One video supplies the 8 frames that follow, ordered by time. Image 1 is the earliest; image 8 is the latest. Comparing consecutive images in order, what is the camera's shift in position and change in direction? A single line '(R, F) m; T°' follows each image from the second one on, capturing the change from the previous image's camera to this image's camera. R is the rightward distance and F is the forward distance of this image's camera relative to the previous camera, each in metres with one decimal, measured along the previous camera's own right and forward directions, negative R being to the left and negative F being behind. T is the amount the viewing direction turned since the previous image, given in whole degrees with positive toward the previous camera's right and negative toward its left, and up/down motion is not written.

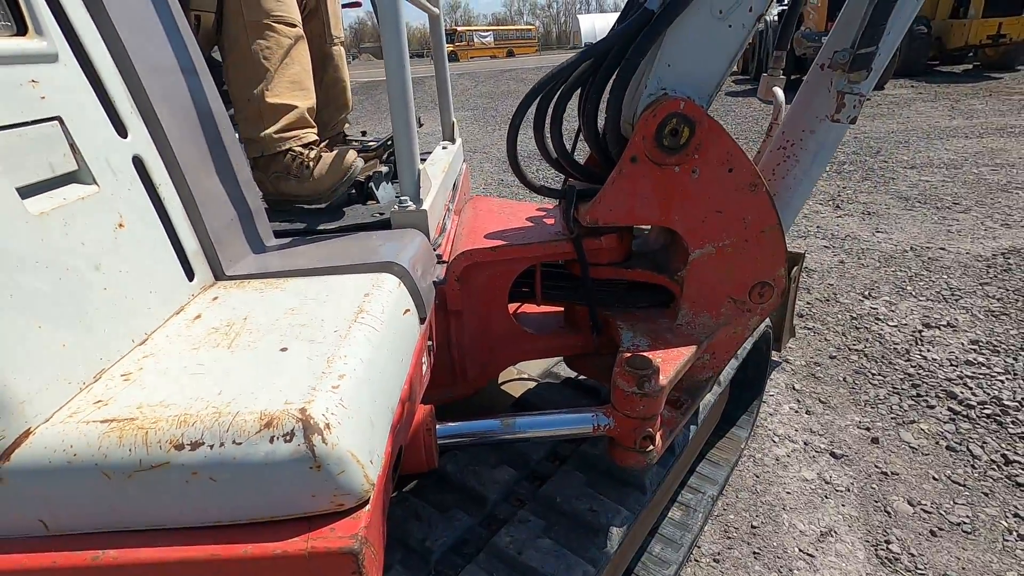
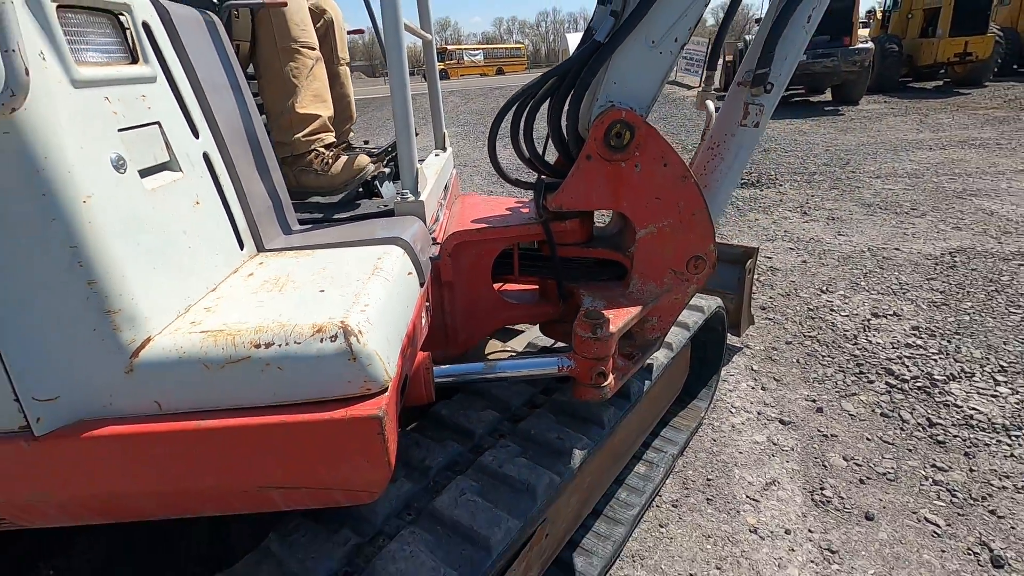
(0.0, -0.3) m; +1°
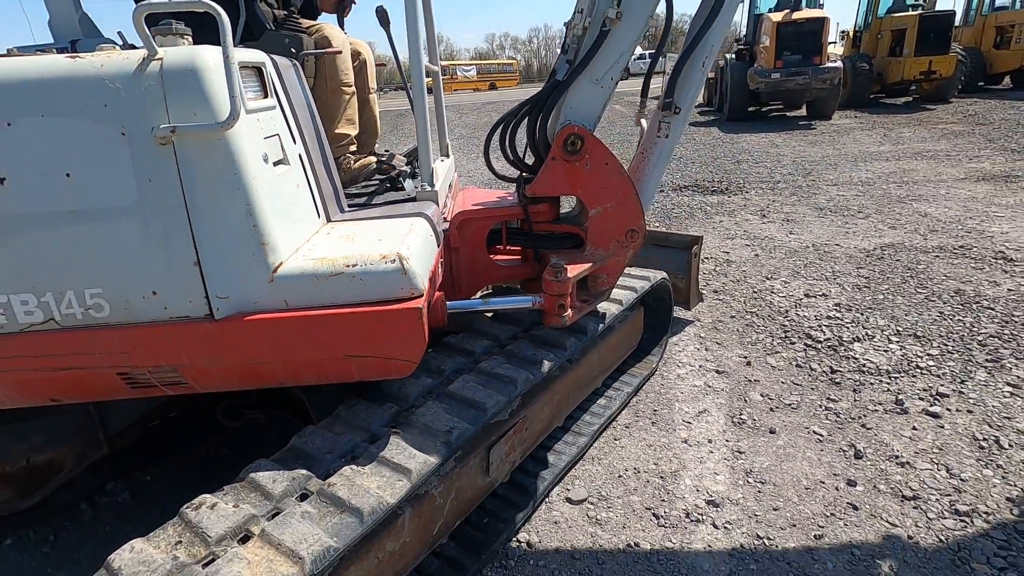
(0.0, -0.6) m; +1°
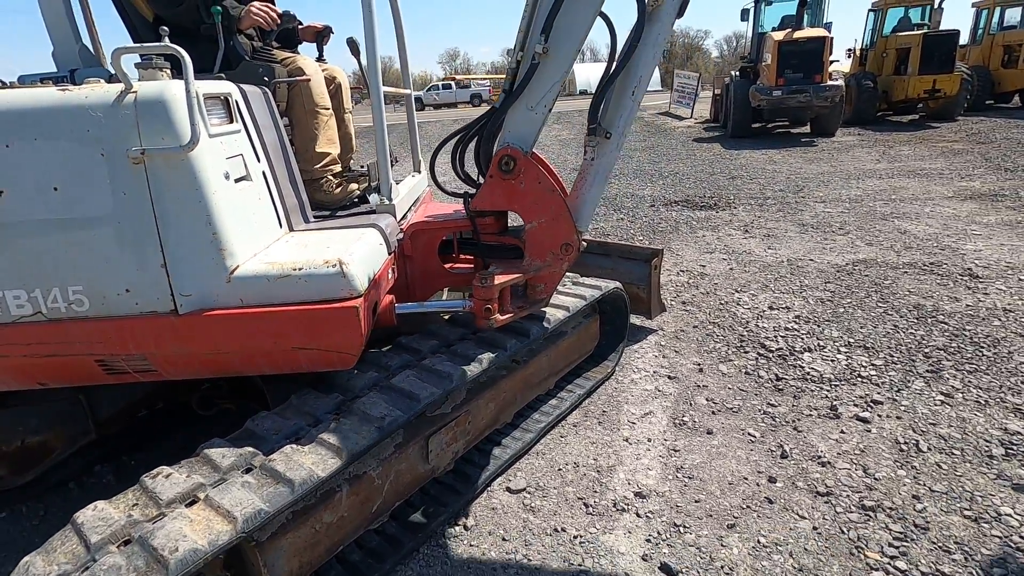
(+0.3, -0.2) m; -1°
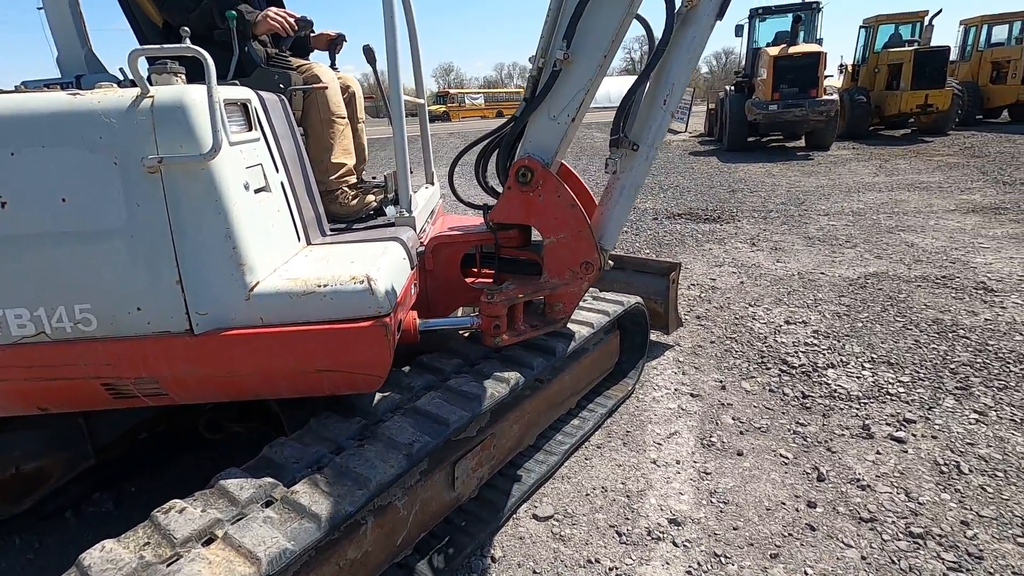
(-0.2, +0.1) m; +1°
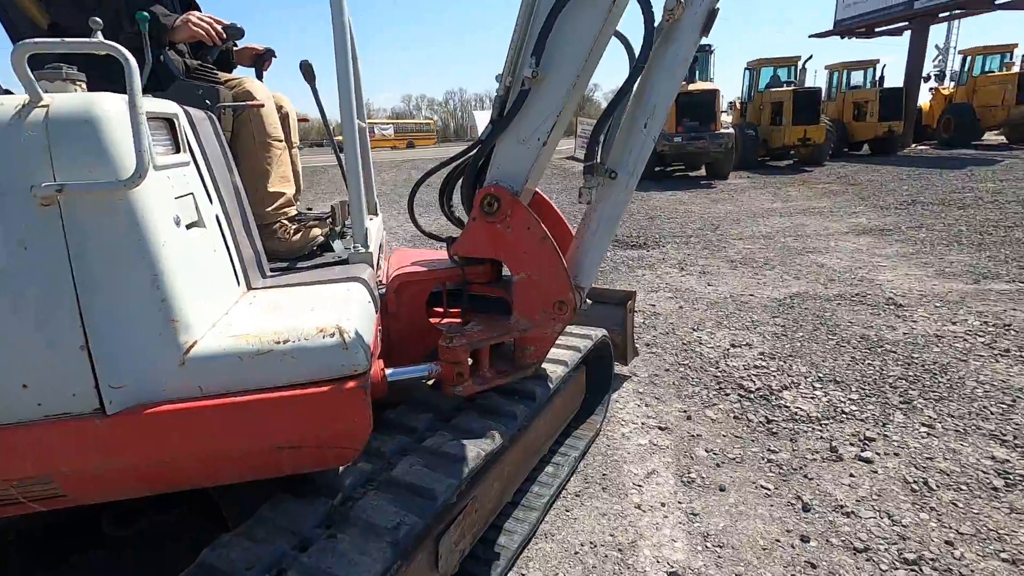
(-0.2, +0.2) m; +9°
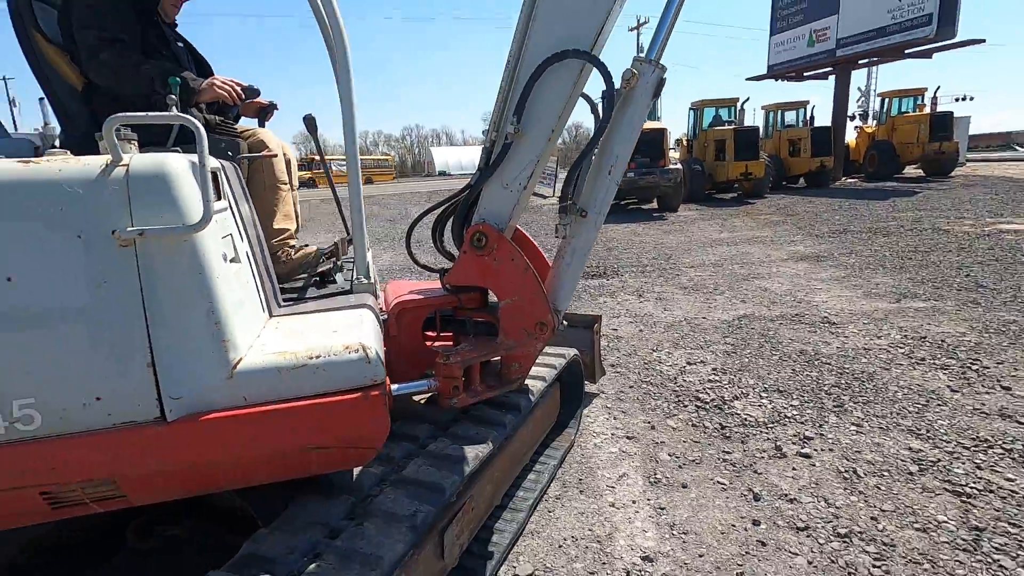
(-0.1, -0.3) m; +4°
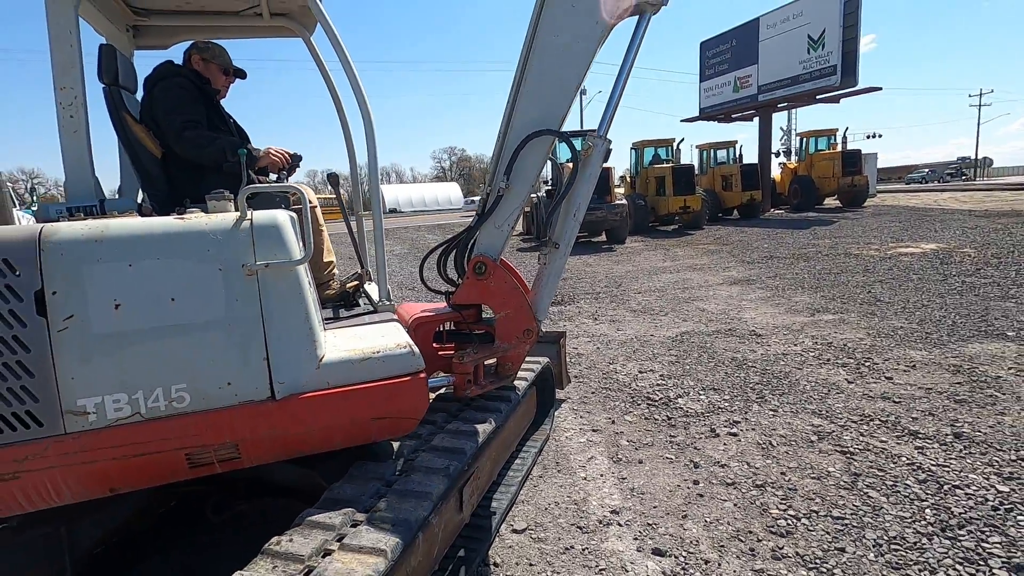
(-0.2, -0.7) m; +5°
